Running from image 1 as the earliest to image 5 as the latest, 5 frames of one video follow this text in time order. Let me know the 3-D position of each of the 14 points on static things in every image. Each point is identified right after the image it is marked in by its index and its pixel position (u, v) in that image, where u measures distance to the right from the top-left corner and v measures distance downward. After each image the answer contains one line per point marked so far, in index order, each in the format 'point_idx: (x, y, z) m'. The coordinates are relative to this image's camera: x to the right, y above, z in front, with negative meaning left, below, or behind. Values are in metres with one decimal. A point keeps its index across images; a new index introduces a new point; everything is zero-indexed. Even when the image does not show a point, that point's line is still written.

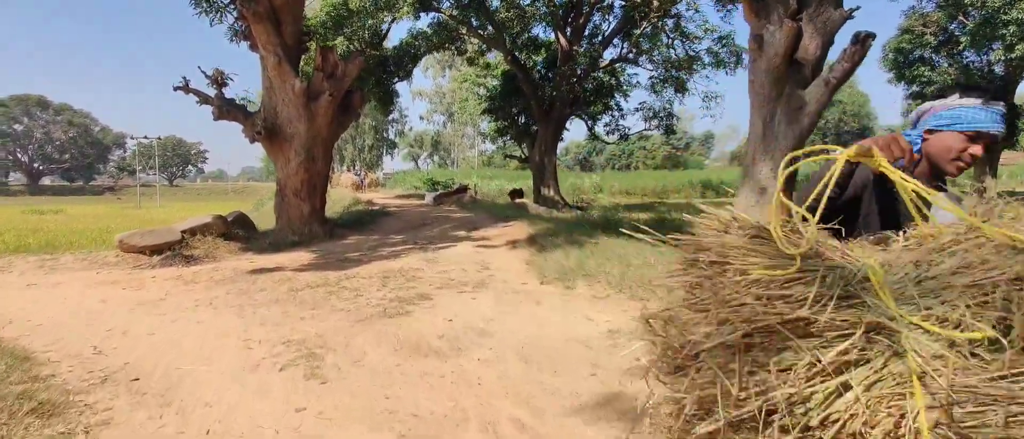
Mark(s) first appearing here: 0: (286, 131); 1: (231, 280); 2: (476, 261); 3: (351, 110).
0: (-4.0, +1.6, +10.3) m
1: (-3.5, -0.8, +7.1) m
2: (-0.5, -0.5, +7.6) m
3: (-3.1, +2.1, +11.1) m
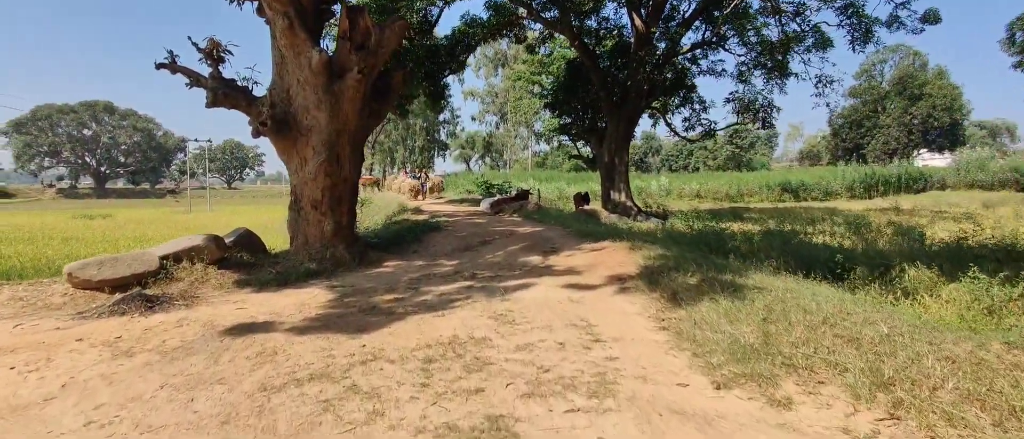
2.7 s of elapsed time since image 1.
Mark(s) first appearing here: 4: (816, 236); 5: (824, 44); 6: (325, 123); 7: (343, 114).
0: (-2.8, +1.3, +7.7) m
1: (-2.5, -1.0, +4.5) m
2: (+0.5, -0.8, +4.7) m
3: (-1.8, +1.8, +8.4) m
4: (+7.0, -0.4, +13.3) m
5: (+9.1, +5.2, +16.9) m
6: (-2.5, +1.3, +7.6) m
7: (-2.3, +1.4, +7.7) m
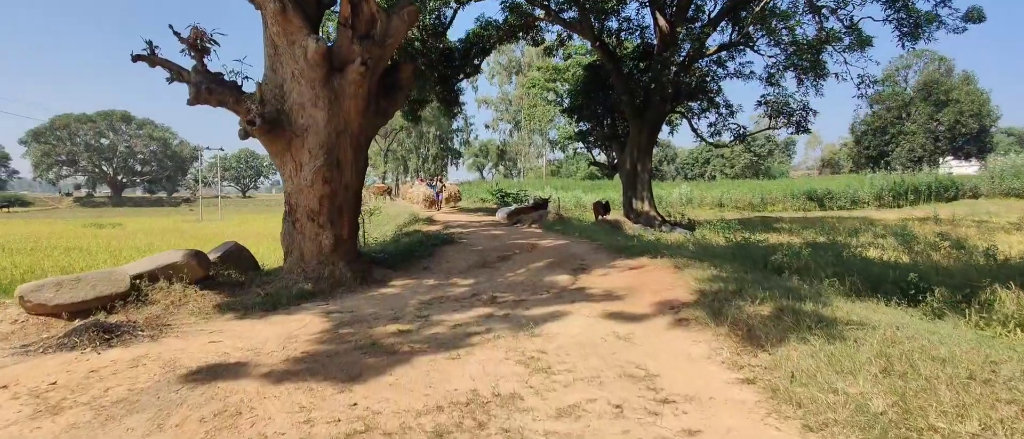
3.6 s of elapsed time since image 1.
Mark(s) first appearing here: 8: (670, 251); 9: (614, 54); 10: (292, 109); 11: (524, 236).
0: (-2.5, +1.2, +6.7) m
1: (-2.3, -1.1, +3.5) m
2: (+0.7, -0.9, +3.6) m
3: (-1.5, +1.7, +7.4) m
4: (+7.4, -0.6, +12.1) m
5: (+9.6, +4.9, +15.8) m
6: (-2.2, +1.1, +6.7) m
7: (-2.0, +1.3, +6.8) m
8: (+2.3, -0.4, +8.2) m
9: (+3.4, +5.6, +19.4) m
10: (-2.6, +1.3, +6.7) m
11: (+0.2, -0.3, +10.9) m
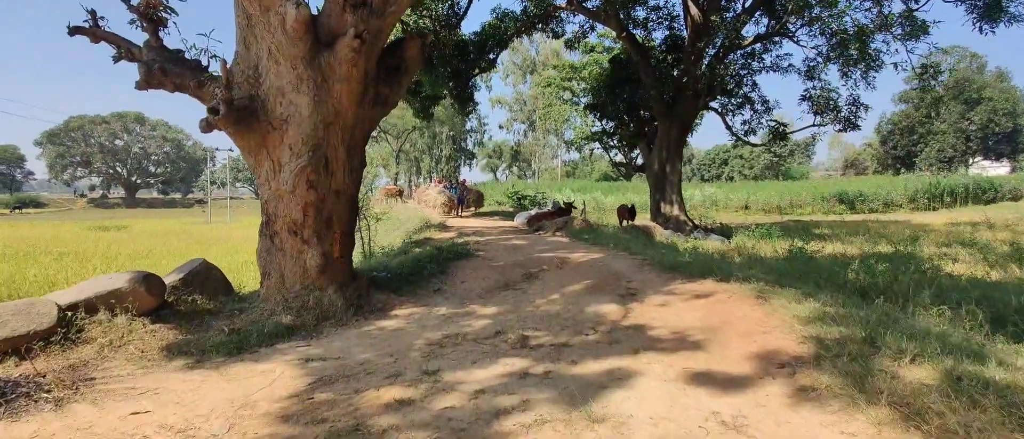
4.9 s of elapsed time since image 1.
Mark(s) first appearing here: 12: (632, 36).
0: (-2.2, +1.0, +5.3) m
1: (-2.1, -1.2, +2.1) m
2: (+1.0, -1.1, +2.1) m
3: (-1.2, +1.5, +6.0) m
4: (+7.8, -0.8, +10.5) m
5: (+10.2, +4.7, +14.1) m
6: (-1.9, +1.0, +5.3) m
7: (-1.7, +1.1, +5.4) m
8: (+2.6, -0.6, +6.7) m
9: (+4.0, +5.4, +17.9) m
10: (-2.3, +1.2, +5.3) m
11: (+0.6, -0.5, +9.4) m
12: (+3.7, +5.7, +17.8) m
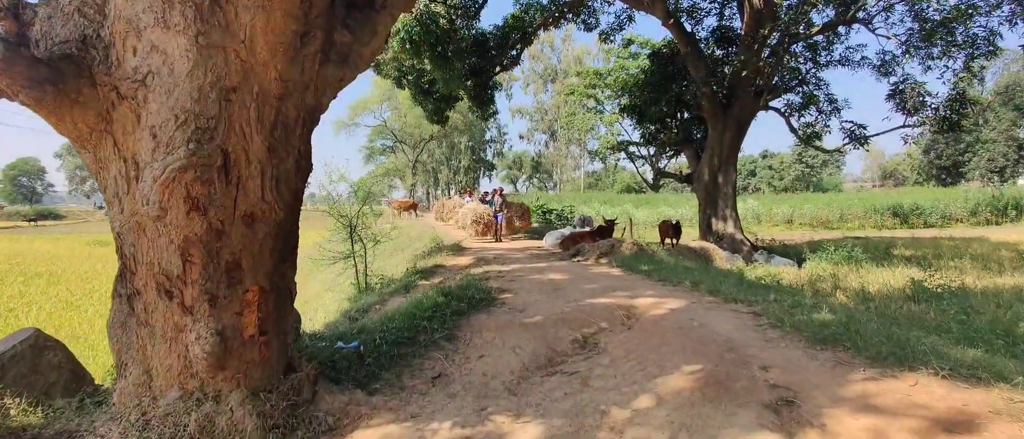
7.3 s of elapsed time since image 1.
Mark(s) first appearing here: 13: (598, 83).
0: (-1.9, +0.8, +2.8) m
1: (-1.9, -1.4, -0.4) m
2: (+1.2, -1.2, -0.5) m
3: (-0.8, +1.3, +3.5) m
4: (+8.3, -1.1, +7.6) m
5: (+10.7, +4.3, +11.3) m
6: (-1.6, +0.7, +2.8) m
7: (-1.3, +0.9, +2.9) m
8: (+3.0, -0.9, +4.0) m
9: (+4.7, +4.9, +15.3) m
10: (-1.9, +0.9, +2.9) m
11: (+1.1, -0.8, +6.8) m
12: (+4.5, +5.2, +15.2) m
13: (+3.3, +4.9, +19.1) m
